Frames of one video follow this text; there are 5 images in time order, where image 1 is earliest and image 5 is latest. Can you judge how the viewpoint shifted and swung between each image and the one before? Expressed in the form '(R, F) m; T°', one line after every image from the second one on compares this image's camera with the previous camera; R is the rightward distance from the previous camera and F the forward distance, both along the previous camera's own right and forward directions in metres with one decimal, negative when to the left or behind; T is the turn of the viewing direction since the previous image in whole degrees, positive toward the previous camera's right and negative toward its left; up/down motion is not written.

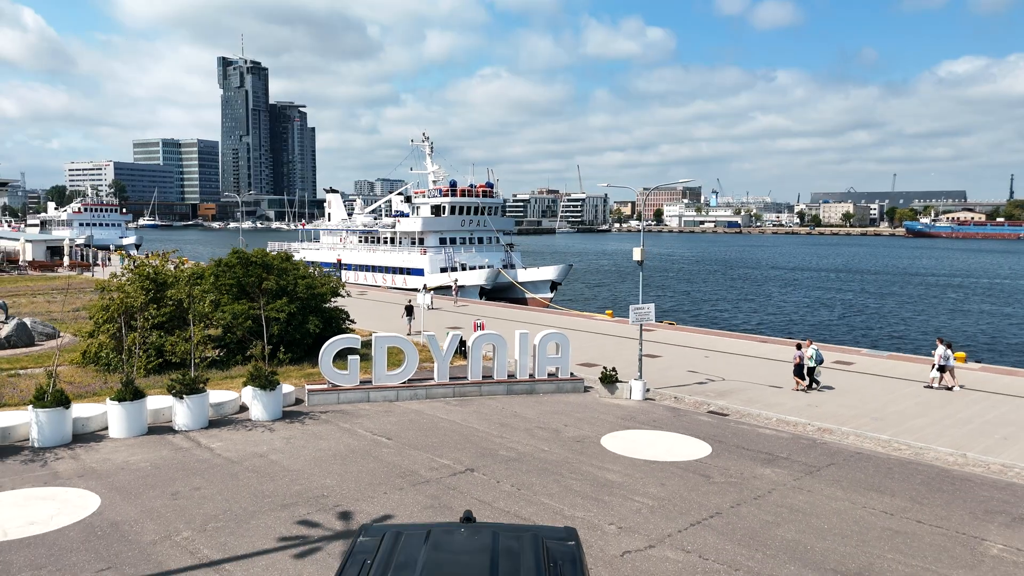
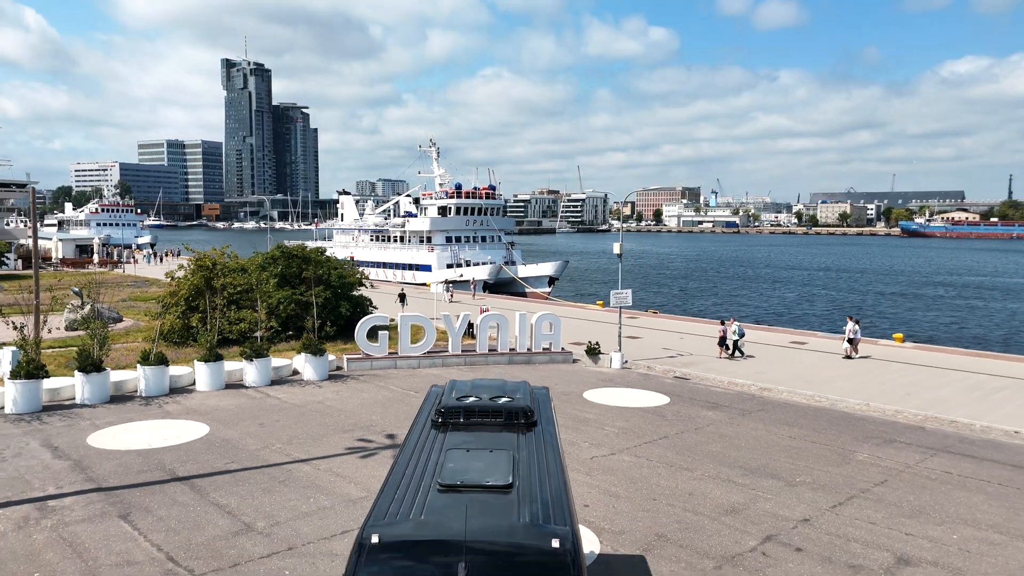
(0.0, -1.5) m; 0°
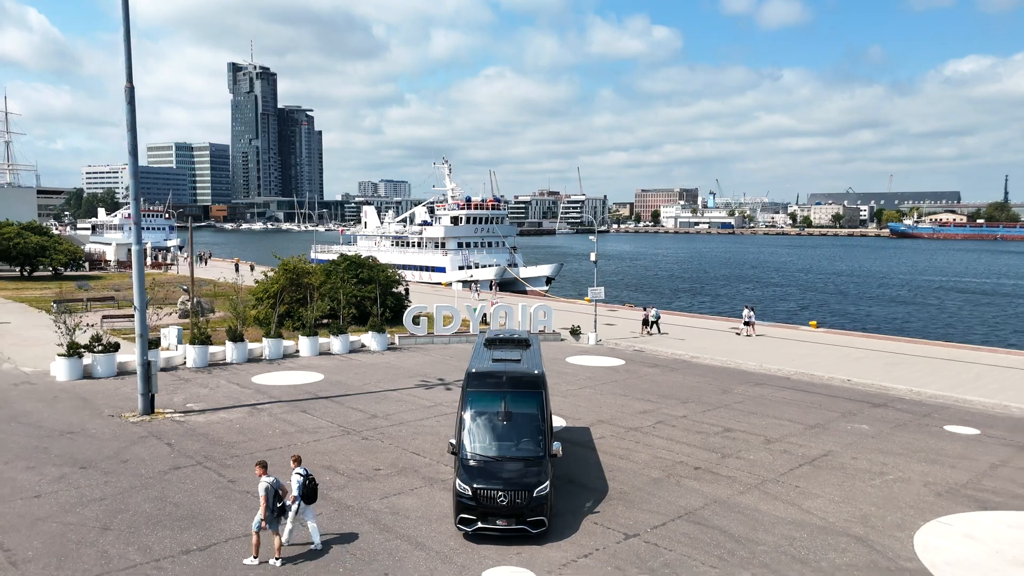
(-0.1, -3.2) m; 0°
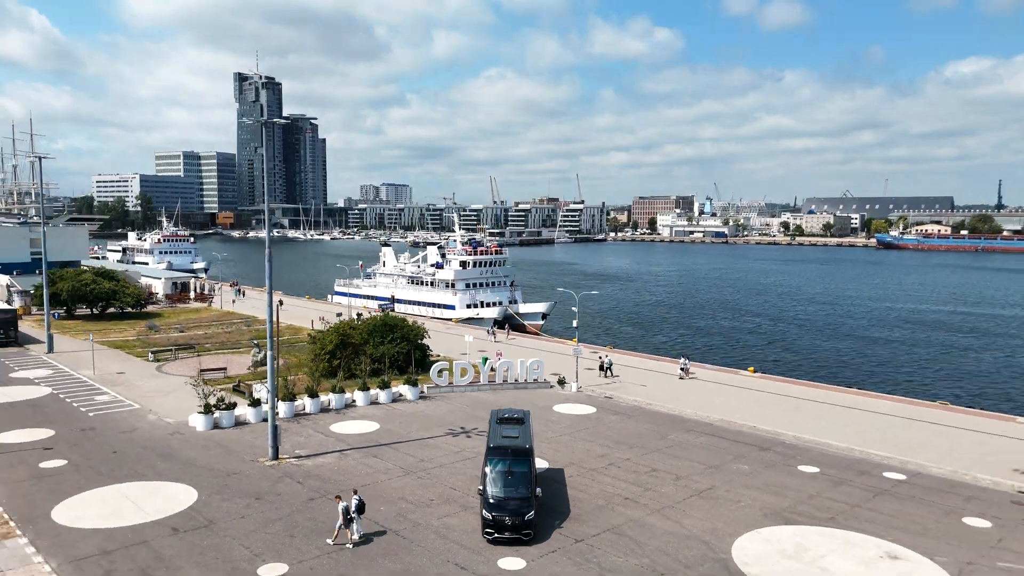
(0.0, -3.6) m; 0°
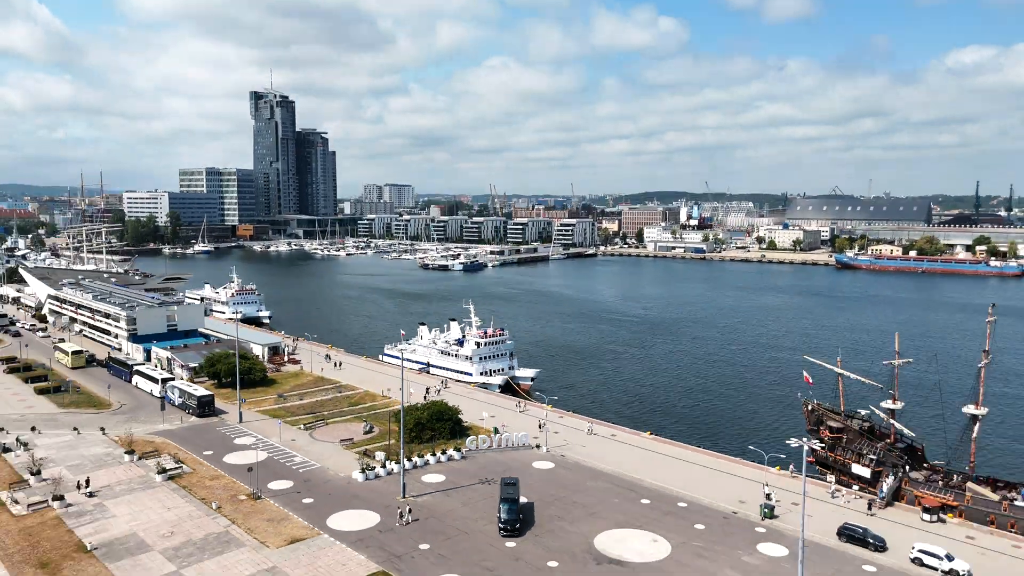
(0.0, -12.7) m; 0°
